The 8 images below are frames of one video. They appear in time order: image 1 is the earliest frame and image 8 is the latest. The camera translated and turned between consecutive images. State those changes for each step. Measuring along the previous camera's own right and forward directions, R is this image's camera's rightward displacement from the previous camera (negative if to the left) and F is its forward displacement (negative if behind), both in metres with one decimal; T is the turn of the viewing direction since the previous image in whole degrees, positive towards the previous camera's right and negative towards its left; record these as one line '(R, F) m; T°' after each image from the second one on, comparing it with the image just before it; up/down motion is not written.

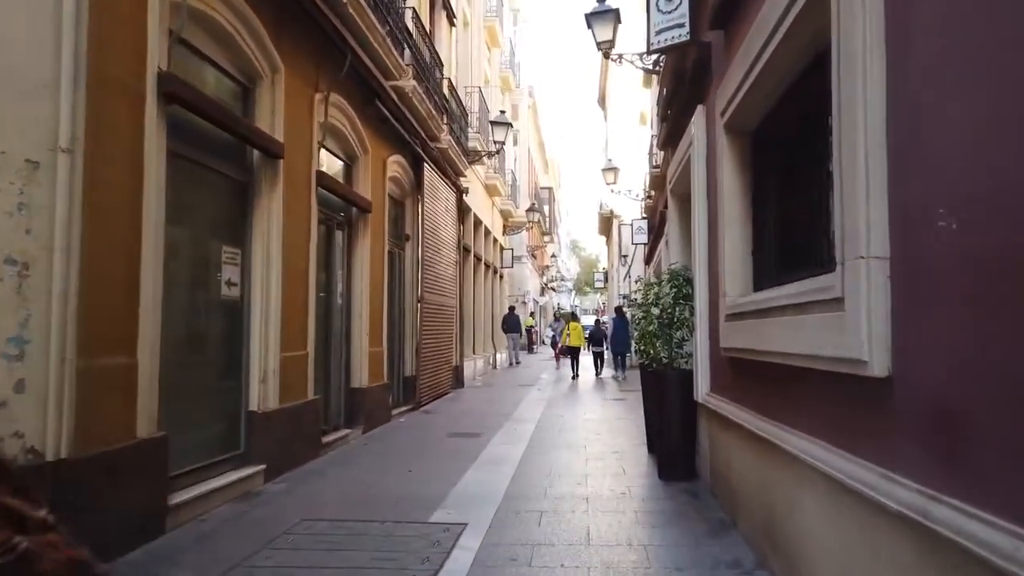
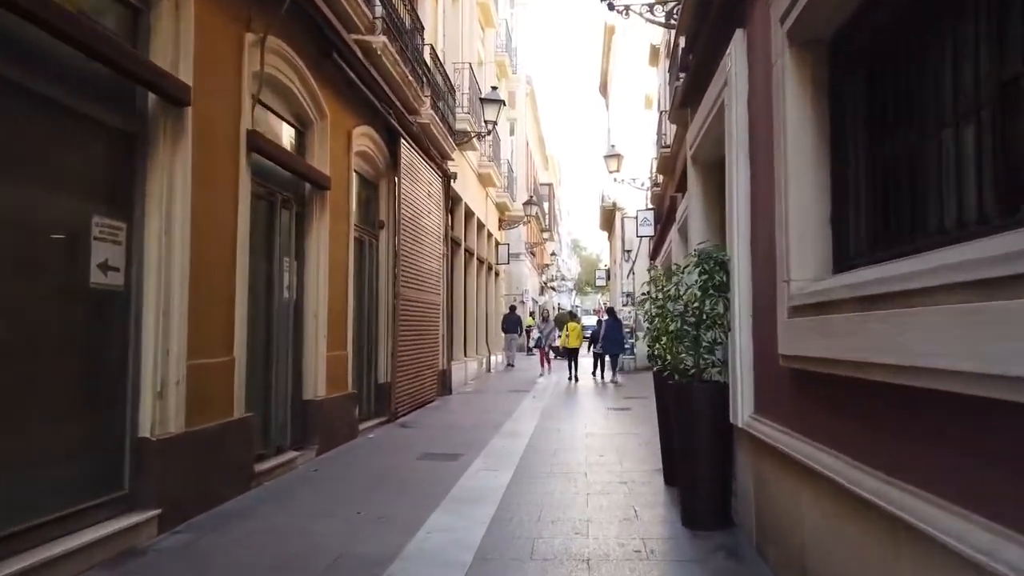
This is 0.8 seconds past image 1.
(+0.2, +1.8) m; 0°
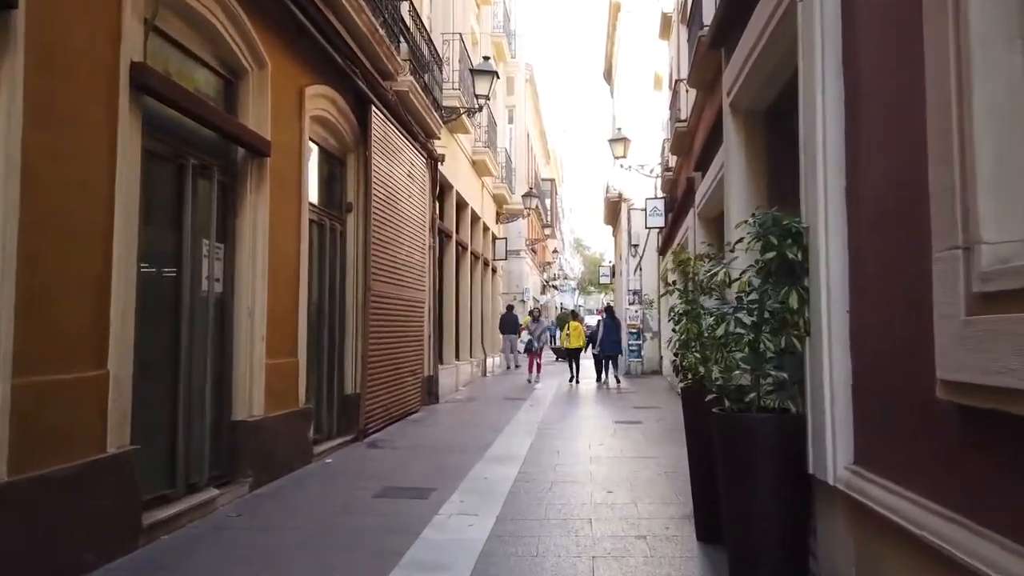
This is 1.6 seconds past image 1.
(+0.2, +1.8) m; 0°
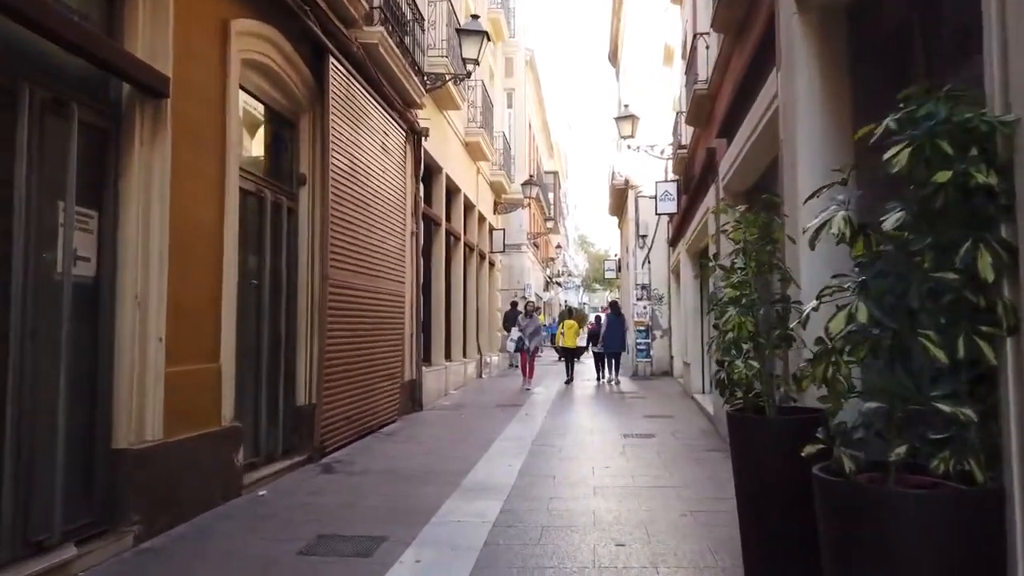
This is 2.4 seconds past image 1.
(+0.2, +1.8) m; 0°
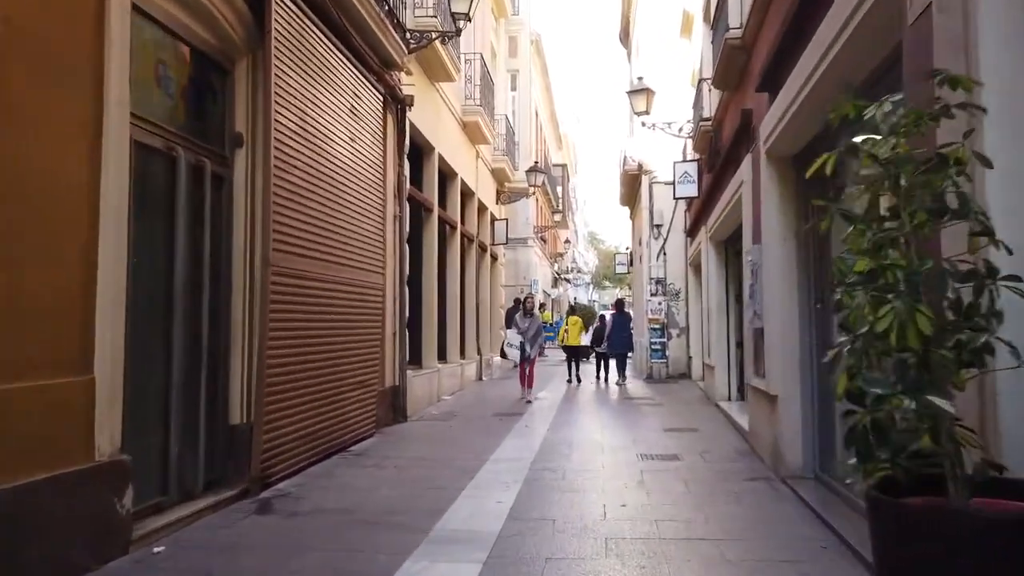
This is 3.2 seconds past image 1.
(+0.2, +1.7) m; -1°
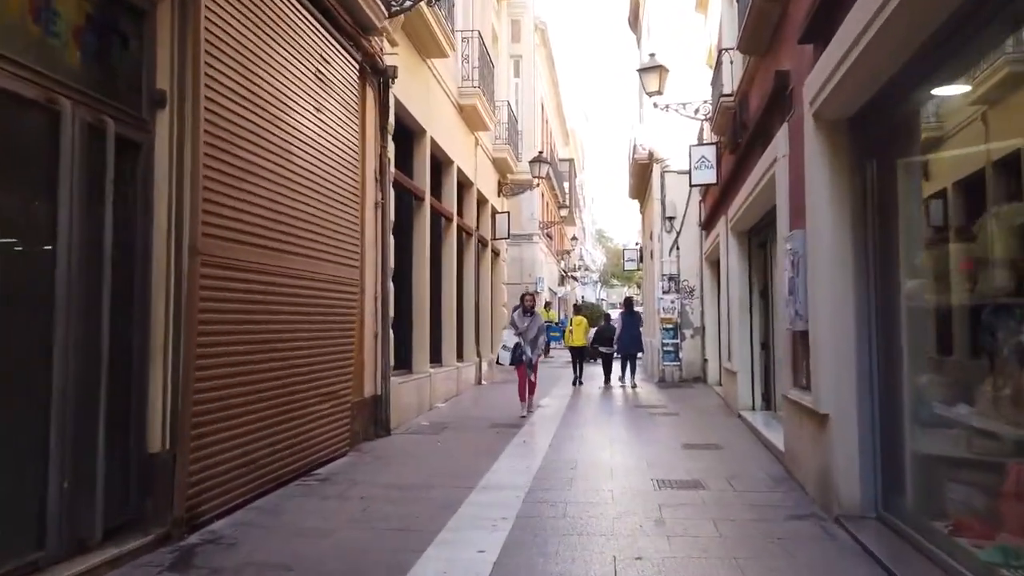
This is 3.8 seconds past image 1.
(+0.1, +1.3) m; -1°
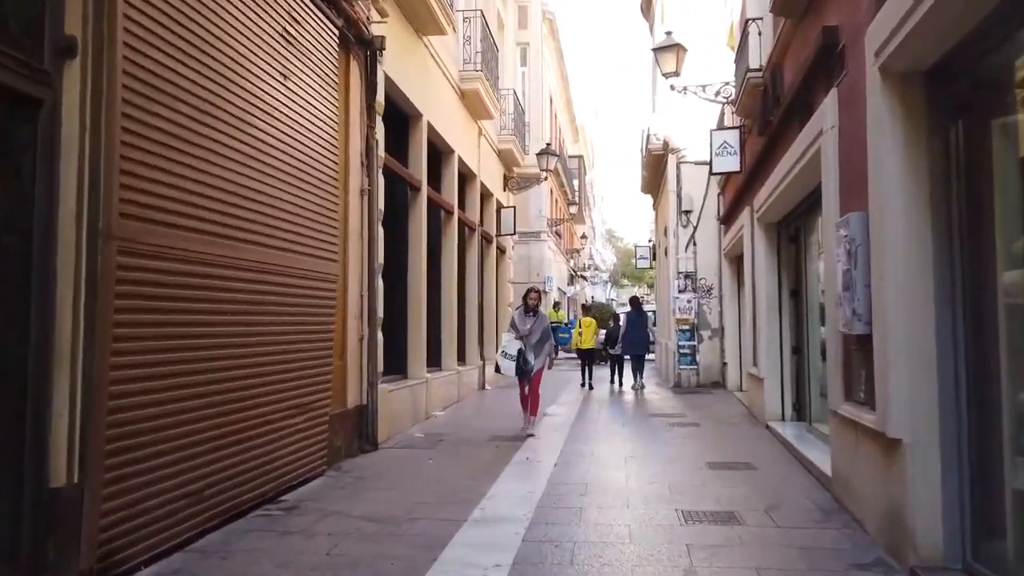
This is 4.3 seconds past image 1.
(+0.1, +1.1) m; -1°
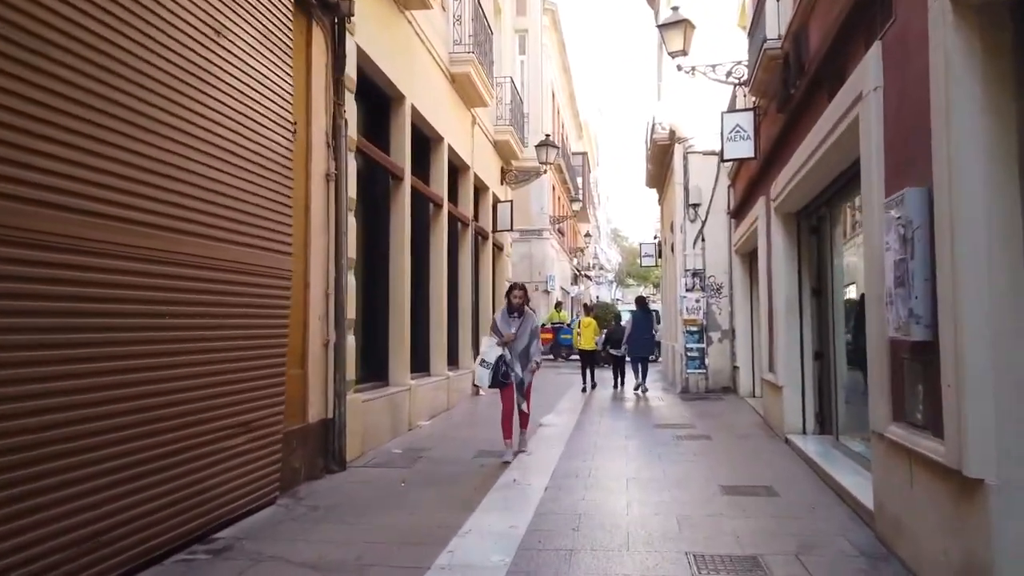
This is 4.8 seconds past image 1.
(+0.2, +1.0) m; 0°
